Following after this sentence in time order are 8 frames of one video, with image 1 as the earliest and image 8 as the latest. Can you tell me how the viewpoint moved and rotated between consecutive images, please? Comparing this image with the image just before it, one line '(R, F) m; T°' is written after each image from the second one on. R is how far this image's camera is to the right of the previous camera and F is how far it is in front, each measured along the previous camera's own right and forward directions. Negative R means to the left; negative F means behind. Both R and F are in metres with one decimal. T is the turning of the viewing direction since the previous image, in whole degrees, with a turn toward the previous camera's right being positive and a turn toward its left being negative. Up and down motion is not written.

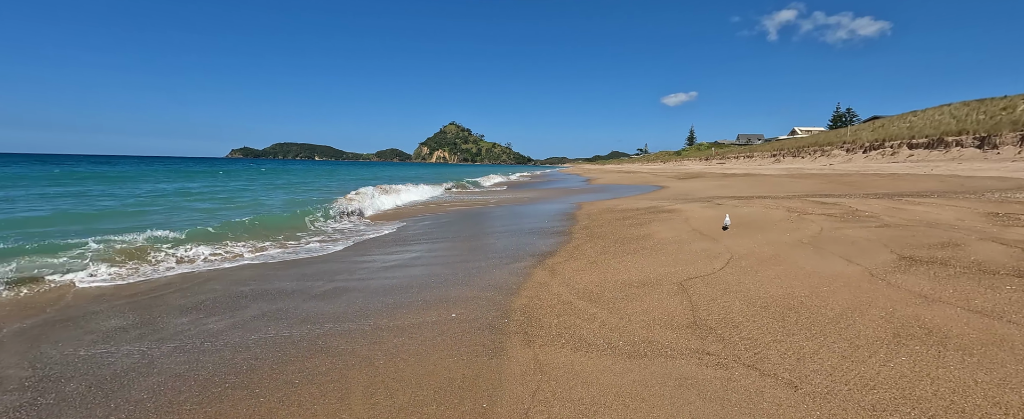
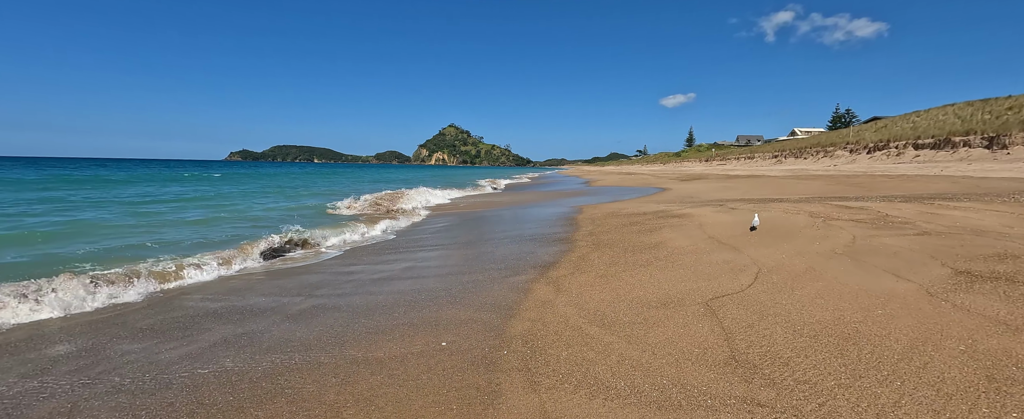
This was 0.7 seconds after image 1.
(0.0, +0.7) m; 0°
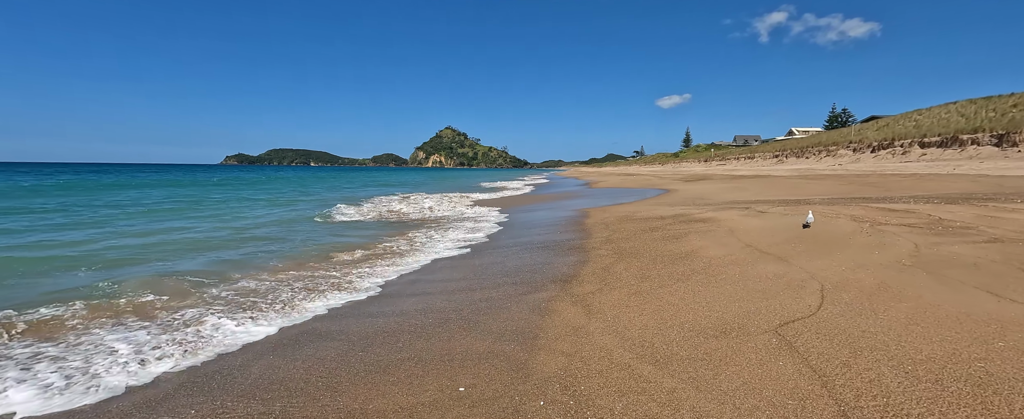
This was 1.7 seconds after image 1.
(-0.3, +0.8) m; 0°
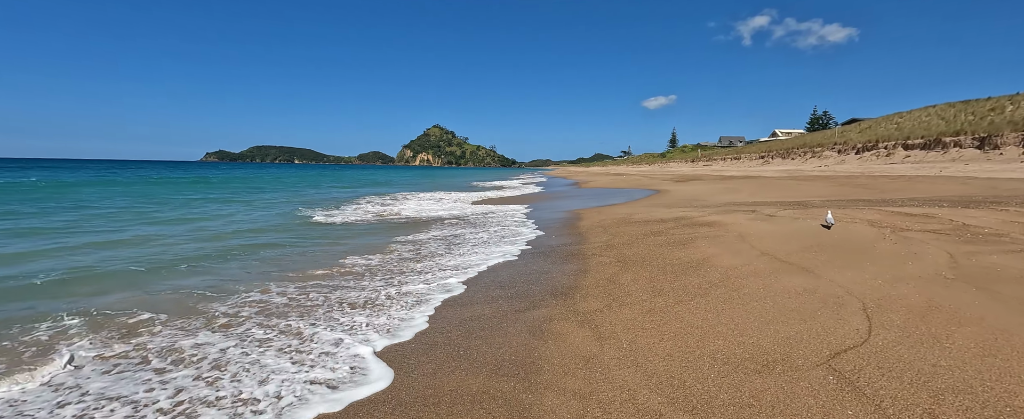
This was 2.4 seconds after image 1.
(-0.1, +0.7) m; +2°
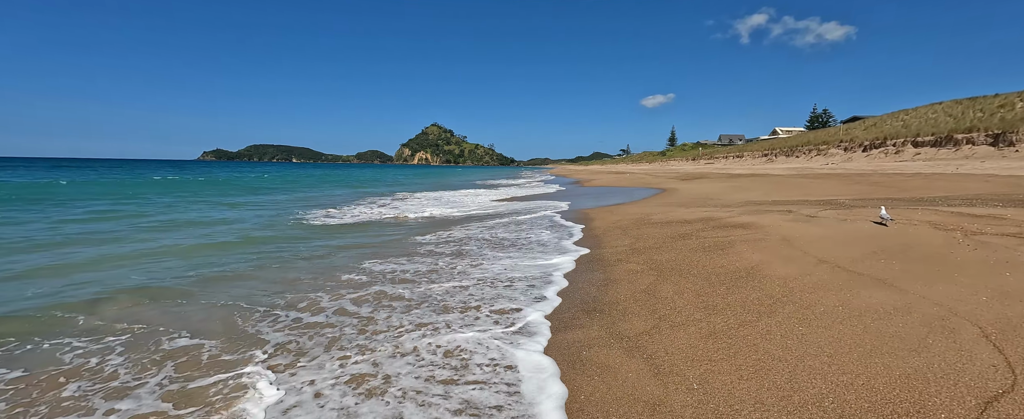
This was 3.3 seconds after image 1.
(-0.3, +0.8) m; 0°
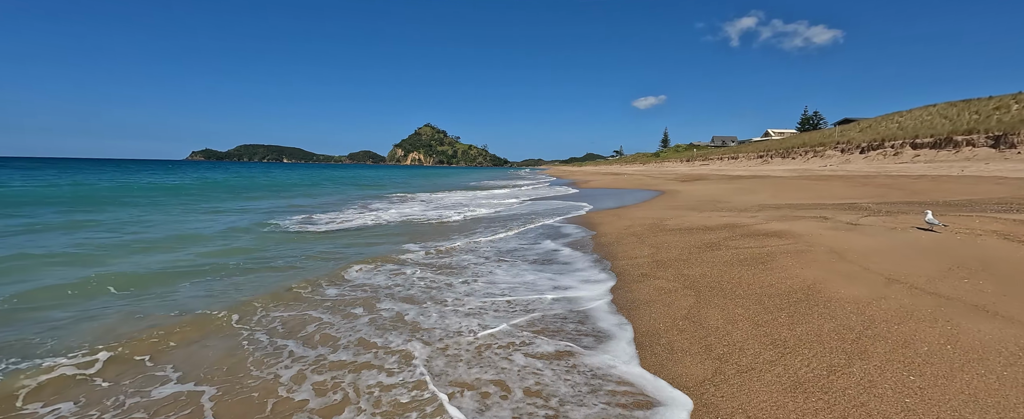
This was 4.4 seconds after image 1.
(-0.2, +0.9) m; +1°
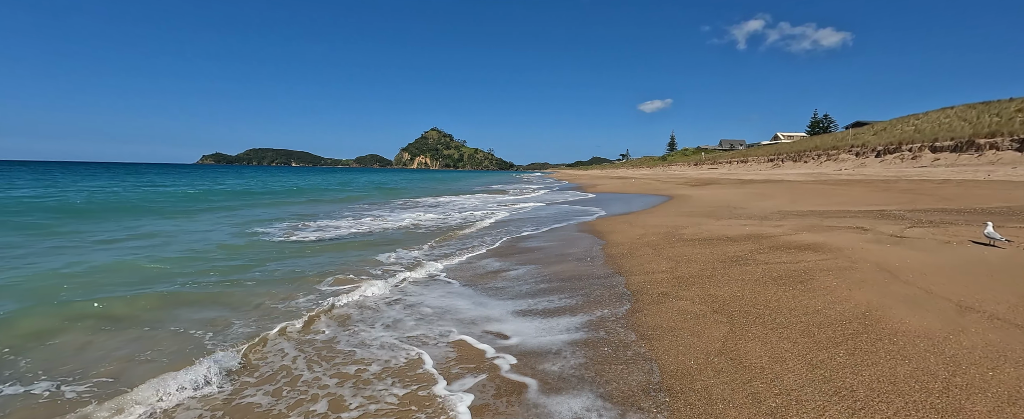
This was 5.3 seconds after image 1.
(0.0, +0.6) m; -1°
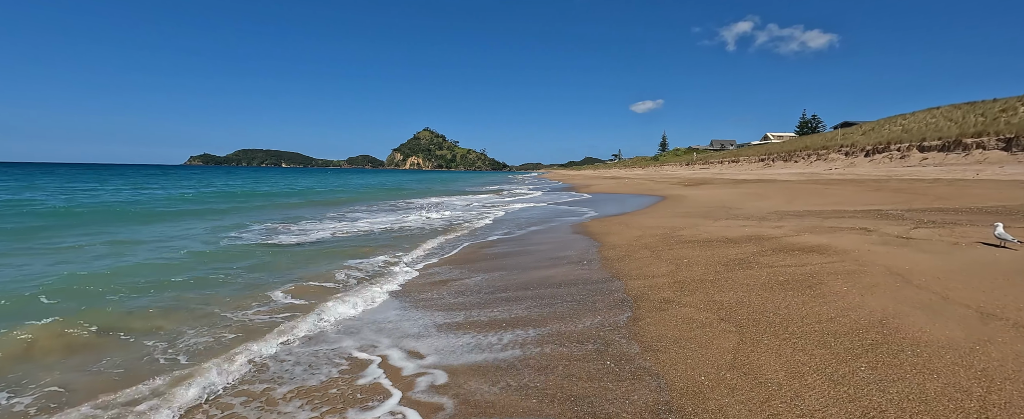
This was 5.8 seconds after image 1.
(0.0, +0.3) m; +1°
